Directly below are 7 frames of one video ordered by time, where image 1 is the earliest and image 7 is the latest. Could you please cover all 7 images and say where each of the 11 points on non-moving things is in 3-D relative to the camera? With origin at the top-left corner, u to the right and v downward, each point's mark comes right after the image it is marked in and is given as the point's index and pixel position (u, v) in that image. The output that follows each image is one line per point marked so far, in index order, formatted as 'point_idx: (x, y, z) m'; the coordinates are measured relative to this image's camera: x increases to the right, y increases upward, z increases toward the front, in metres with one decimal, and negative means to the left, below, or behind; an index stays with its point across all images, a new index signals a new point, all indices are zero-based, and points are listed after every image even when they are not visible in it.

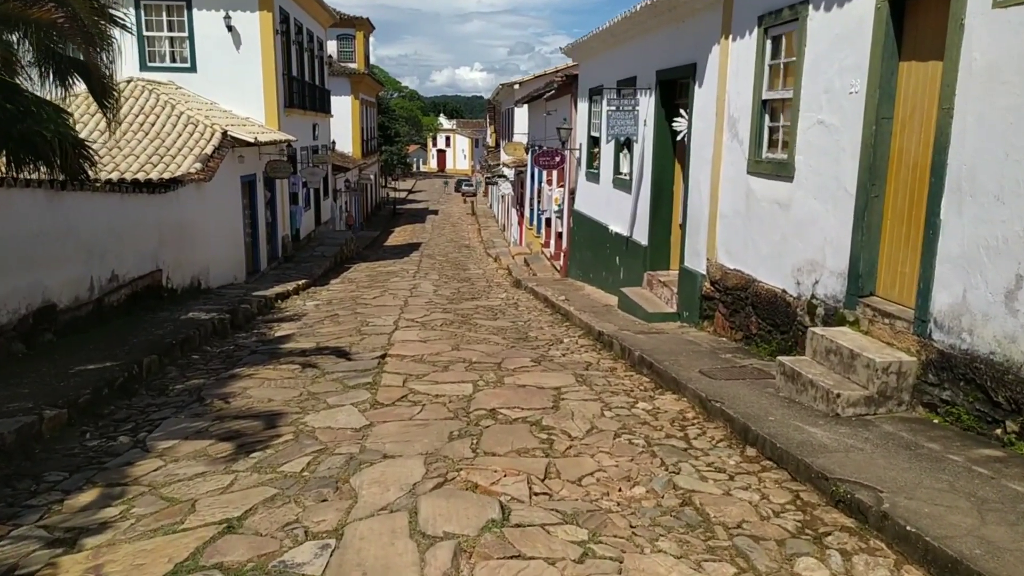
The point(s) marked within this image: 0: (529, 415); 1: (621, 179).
0: (+0.1, -0.9, +5.4) m
1: (+1.8, +1.8, +12.1) m
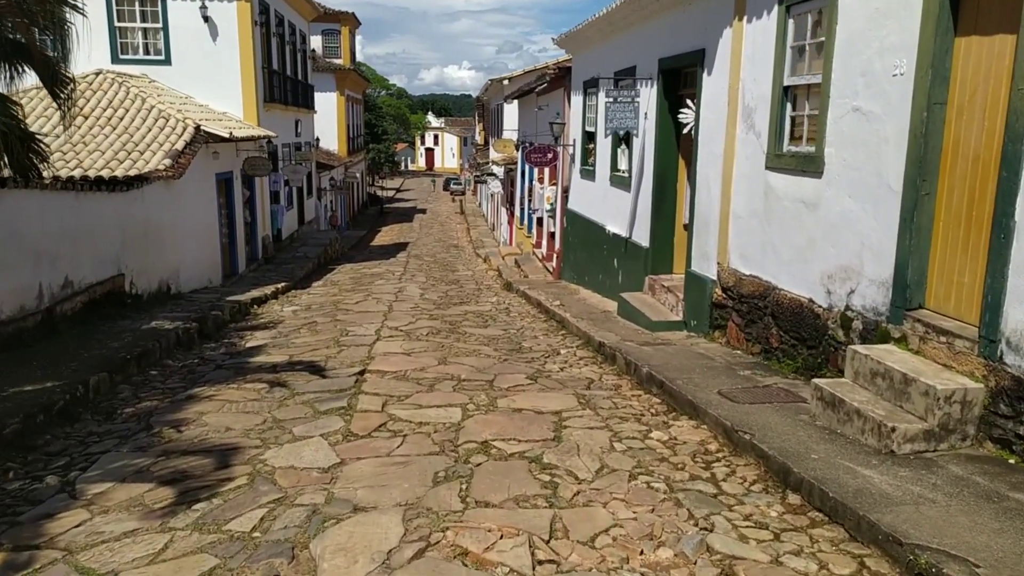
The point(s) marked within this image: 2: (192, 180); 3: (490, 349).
0: (+0.1, -1.0, +4.6) m
1: (+1.7, +1.7, +11.4) m
2: (-6.1, +2.1, +14.1) m
3: (-0.2, -0.7, +8.4) m
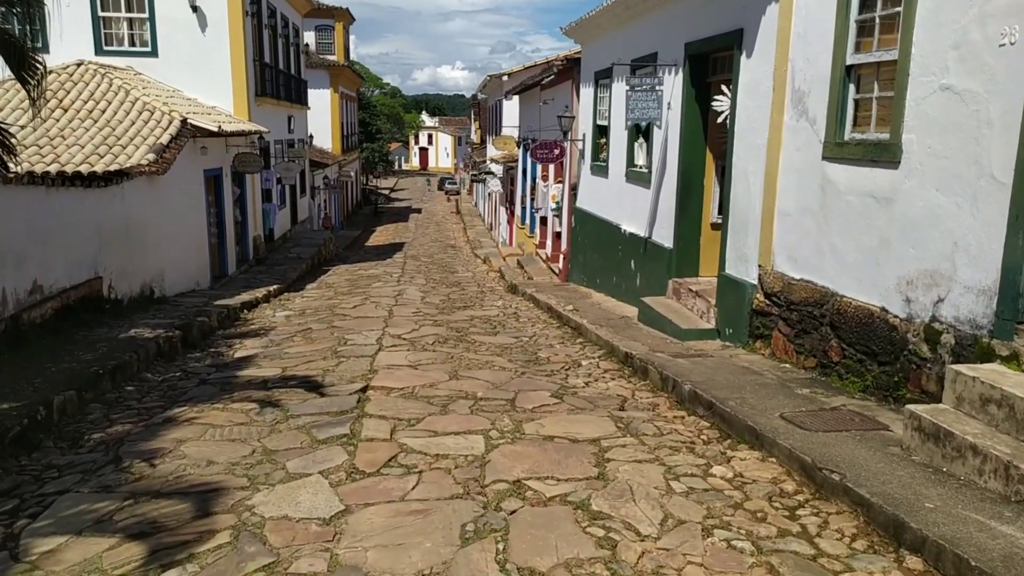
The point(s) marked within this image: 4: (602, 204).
0: (+0.3, -1.1, +3.9) m
1: (+1.8, +1.7, +10.6) m
2: (-6.0, +2.0, +13.2) m
3: (-0.1, -0.8, +7.6) m
4: (+1.5, +1.4, +12.6) m
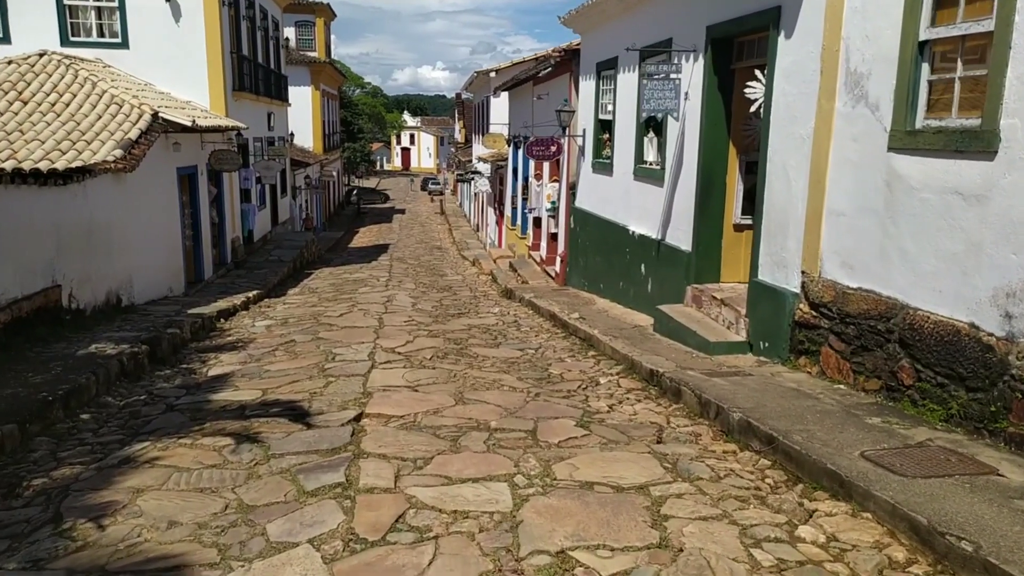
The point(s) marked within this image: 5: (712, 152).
0: (+0.5, -1.1, +3.0) m
1: (+1.8, +1.6, +9.8) m
2: (-6.1, +1.9, +12.2) m
3: (0.0, -0.8, +6.8) m
4: (+1.5, +1.3, +11.8) m
5: (+2.2, +1.5, +8.0) m
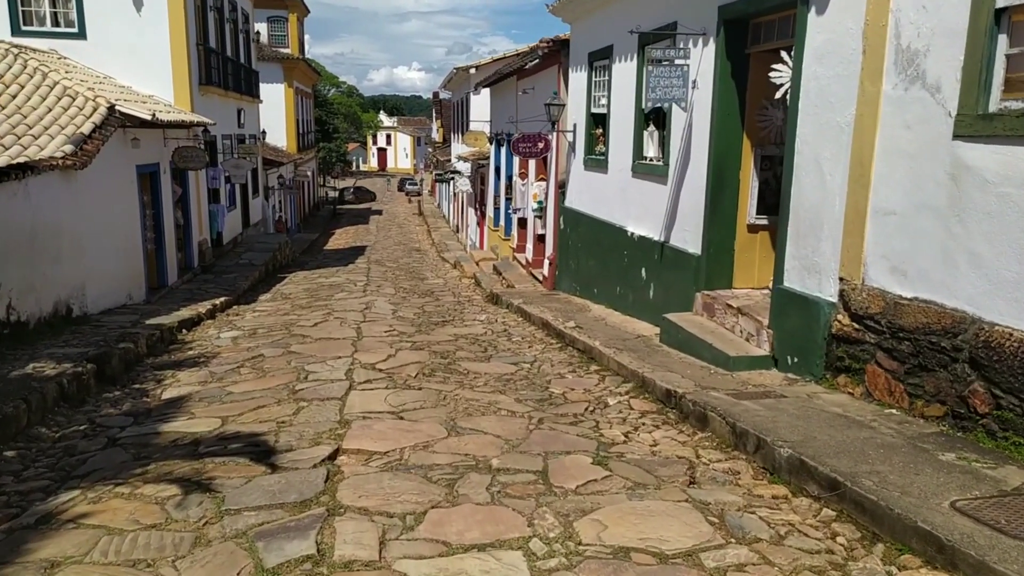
0: (+0.6, -1.2, +2.2) m
1: (+1.7, +1.5, +9.0) m
2: (-6.3, +1.8, +11.3) m
3: (0.0, -0.9, +6.0) m
4: (+1.3, +1.3, +11.0) m
5: (+2.1, +1.4, +7.3) m
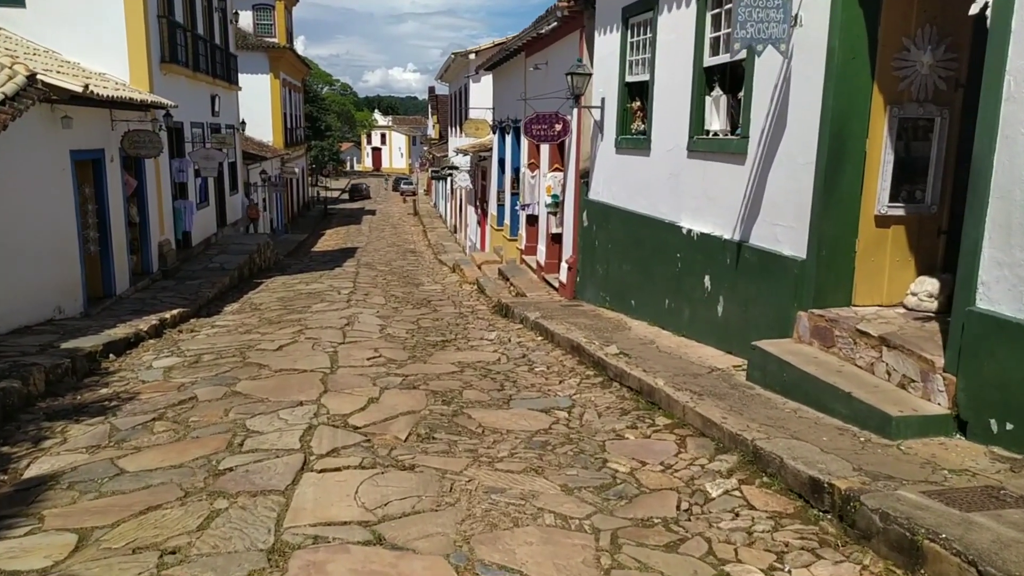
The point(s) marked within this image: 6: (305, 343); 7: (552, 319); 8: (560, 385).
0: (+0.8, -1.3, 0.0) m
1: (+1.9, +1.4, +6.9) m
2: (-6.1, +1.6, +9.0) m
3: (+0.2, -1.0, +3.8) m
4: (+1.5, +1.1, +8.8) m
5: (+2.3, +1.3, +5.1) m
6: (-2.3, -0.6, +8.3) m
7: (+0.5, -0.4, +9.1) m
8: (+0.4, -0.8, +6.4) m
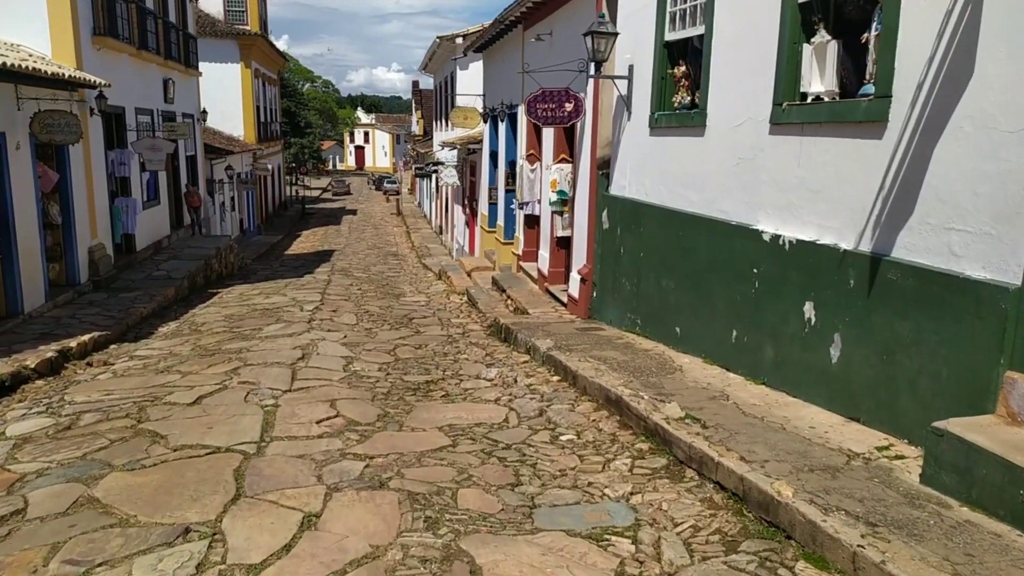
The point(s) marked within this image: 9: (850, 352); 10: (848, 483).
0: (+1.1, -1.6, -2.1) m
1: (+2.0, +1.2, +4.7) m
2: (-6.0, +1.4, +6.7) m
3: (+0.4, -1.3, +1.6) m
4: (+1.6, +0.9, +6.7) m
5: (+2.5, +1.1, +3.0) m
6: (-2.3, -0.8, +6.0) m
7: (+0.6, -0.6, +6.9) m
8: (+0.5, -1.0, +4.2) m
9: (+2.0, -0.4, +4.4) m
10: (+1.6, -0.9, +3.5) m
